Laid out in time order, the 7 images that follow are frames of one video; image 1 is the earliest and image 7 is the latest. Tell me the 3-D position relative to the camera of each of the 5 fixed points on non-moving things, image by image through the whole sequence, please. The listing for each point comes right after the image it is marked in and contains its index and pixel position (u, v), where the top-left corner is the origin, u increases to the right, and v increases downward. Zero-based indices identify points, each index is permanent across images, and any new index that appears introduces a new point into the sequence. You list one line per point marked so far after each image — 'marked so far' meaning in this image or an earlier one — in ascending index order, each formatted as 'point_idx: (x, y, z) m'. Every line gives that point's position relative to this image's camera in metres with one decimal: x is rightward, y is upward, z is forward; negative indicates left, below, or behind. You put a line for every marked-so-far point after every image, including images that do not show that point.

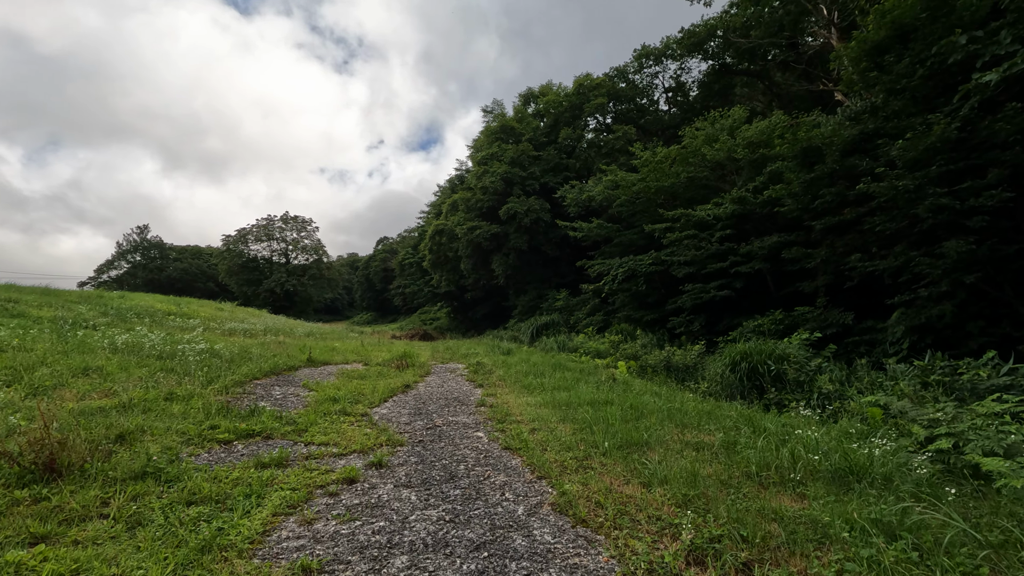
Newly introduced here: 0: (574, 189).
0: (+2.1, +3.4, +18.6) m
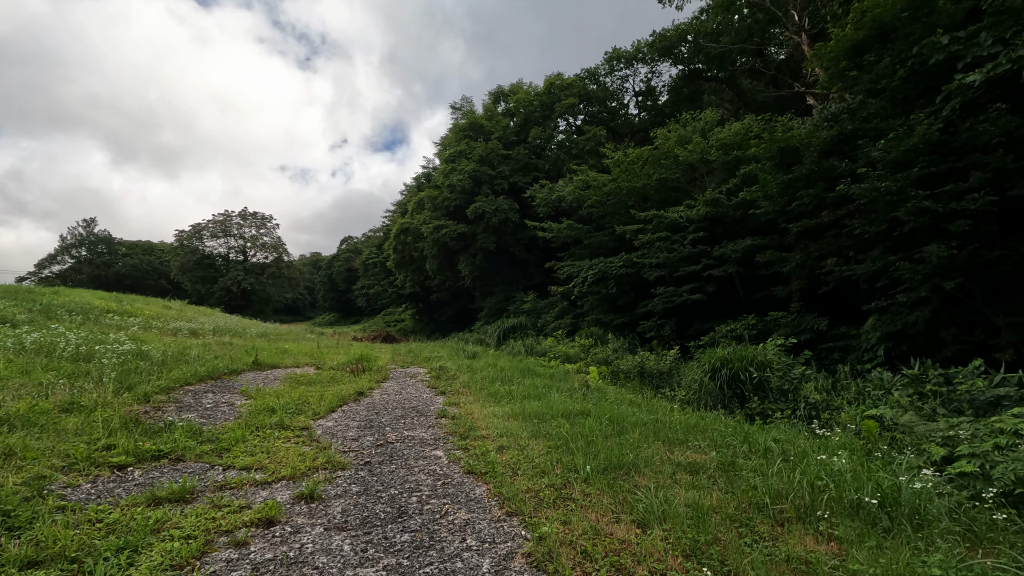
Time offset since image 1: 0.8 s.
0: (+1.1, +3.3, +18.1) m
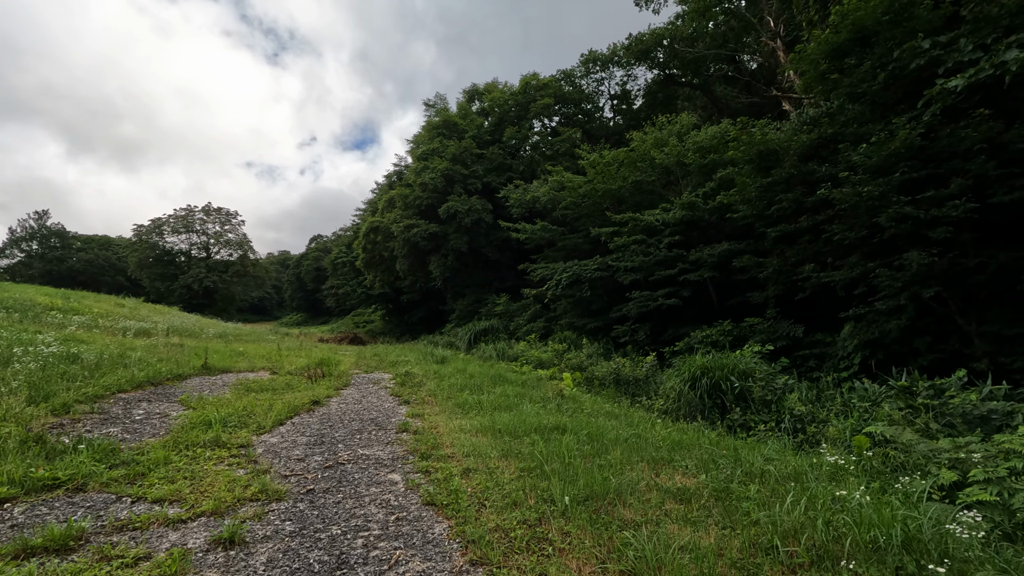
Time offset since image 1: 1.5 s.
0: (+0.2, +3.2, +17.8) m
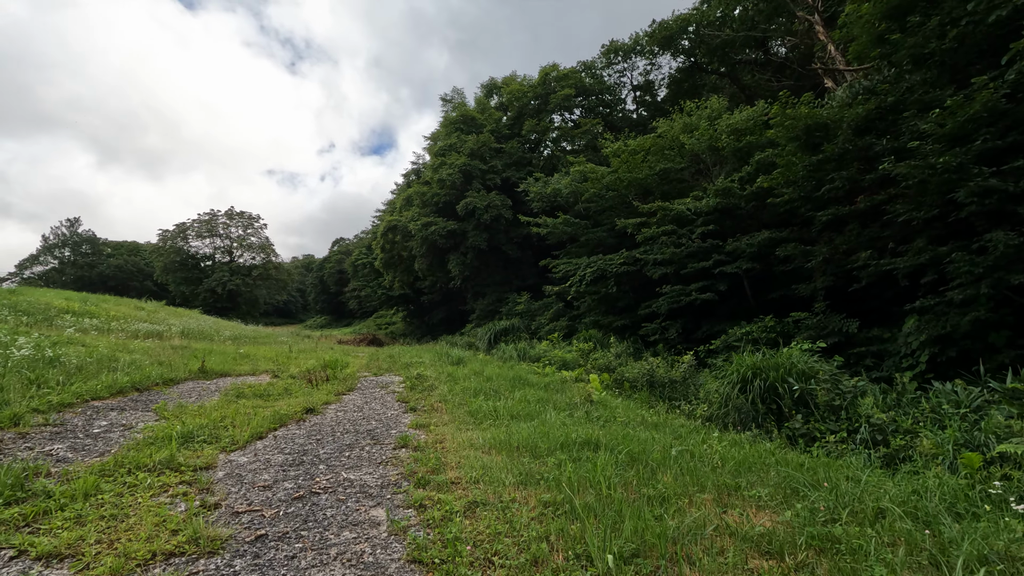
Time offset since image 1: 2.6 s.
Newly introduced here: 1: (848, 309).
0: (+0.8, +3.3, +17.1) m
1: (+5.1, -0.3, +8.2) m
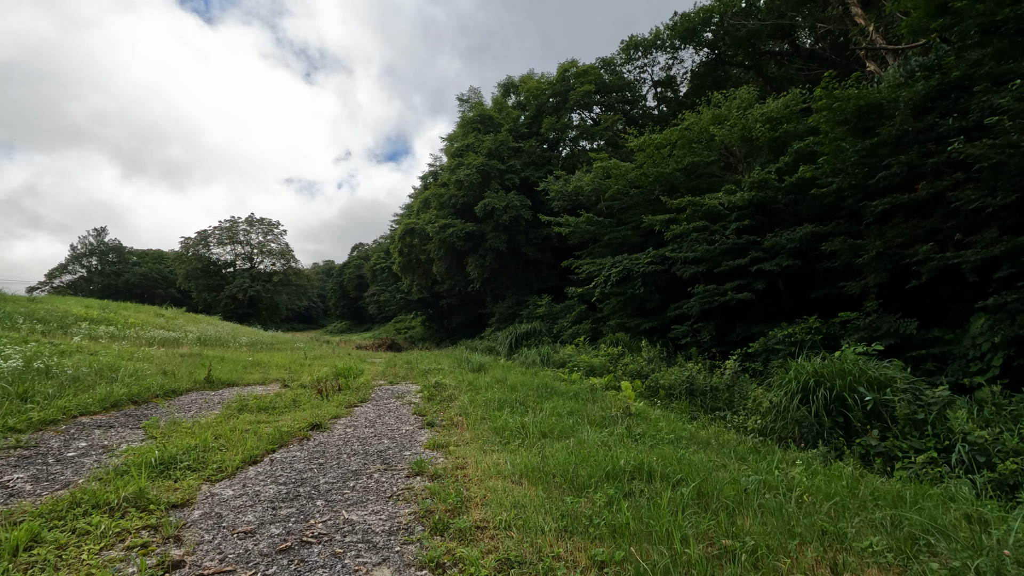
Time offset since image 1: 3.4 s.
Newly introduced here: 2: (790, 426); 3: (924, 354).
0: (+1.4, +3.3, +16.5) m
1: (+5.5, -0.3, +7.5) m
2: (+2.3, -1.1, +4.4) m
3: (+5.2, -0.8, +6.7) m
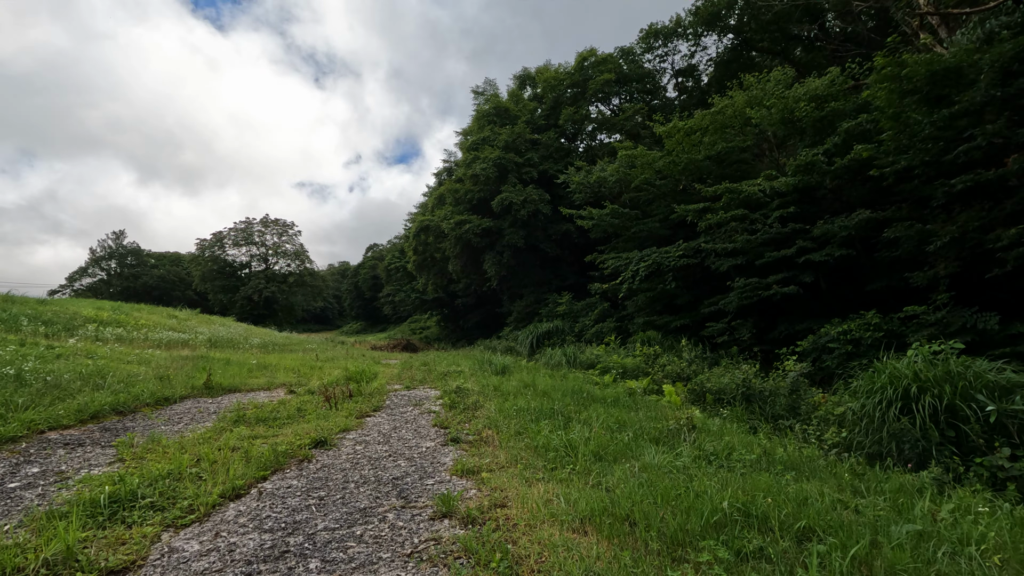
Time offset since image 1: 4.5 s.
0: (+2.0, +3.3, +15.8) m
1: (+5.8, -0.1, +6.7) m
2: (+2.5, -1.0, +3.6) m
3: (+5.5, -0.7, +5.9) m
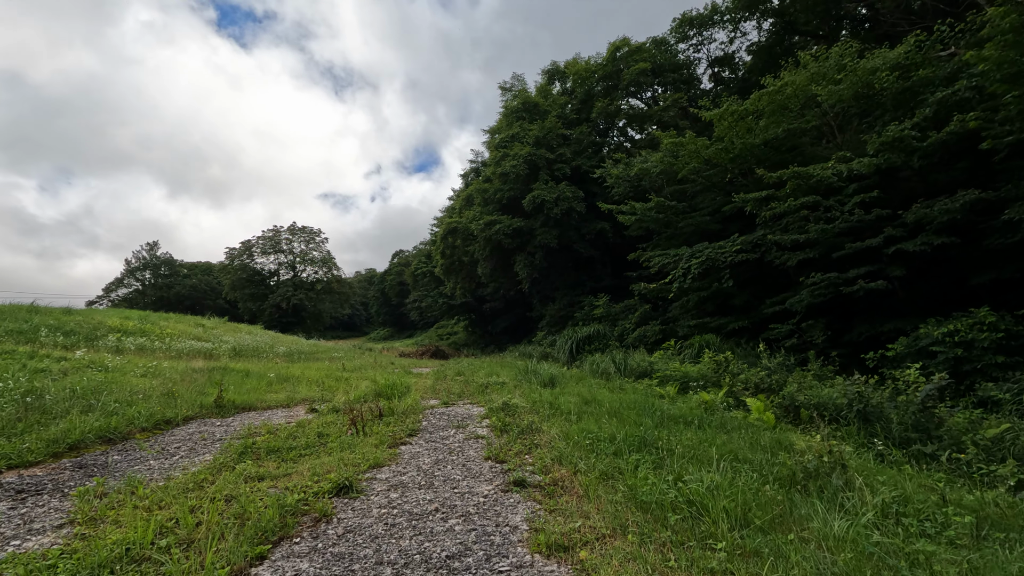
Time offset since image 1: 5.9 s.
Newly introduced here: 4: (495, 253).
0: (+2.9, +3.3, +14.8) m
1: (+6.4, 0.0, +5.5) m
2: (+3.0, -0.9, +2.6) m
3: (+6.0, -0.6, +4.7) m
4: (-0.5, +1.2, +18.0) m
